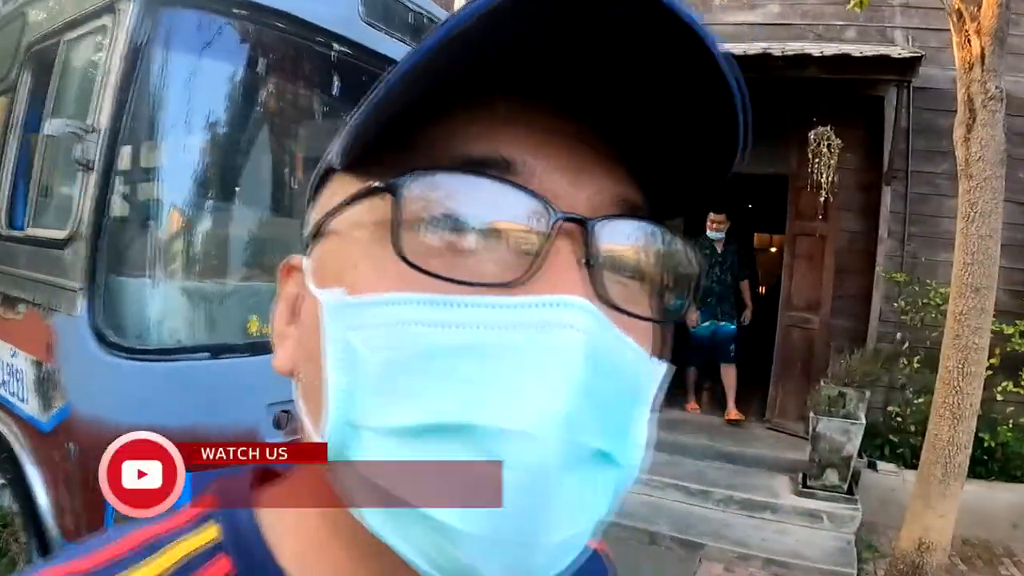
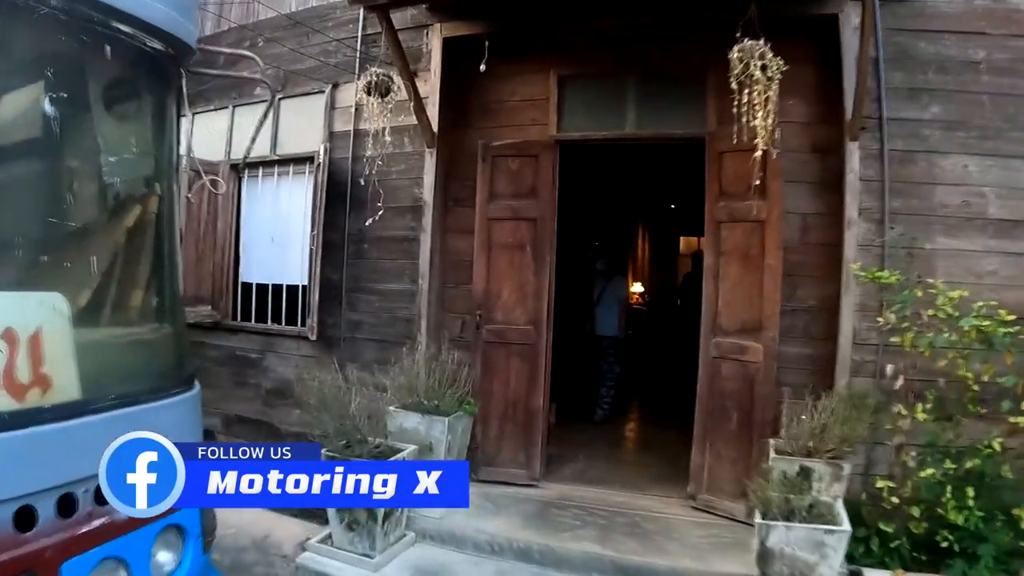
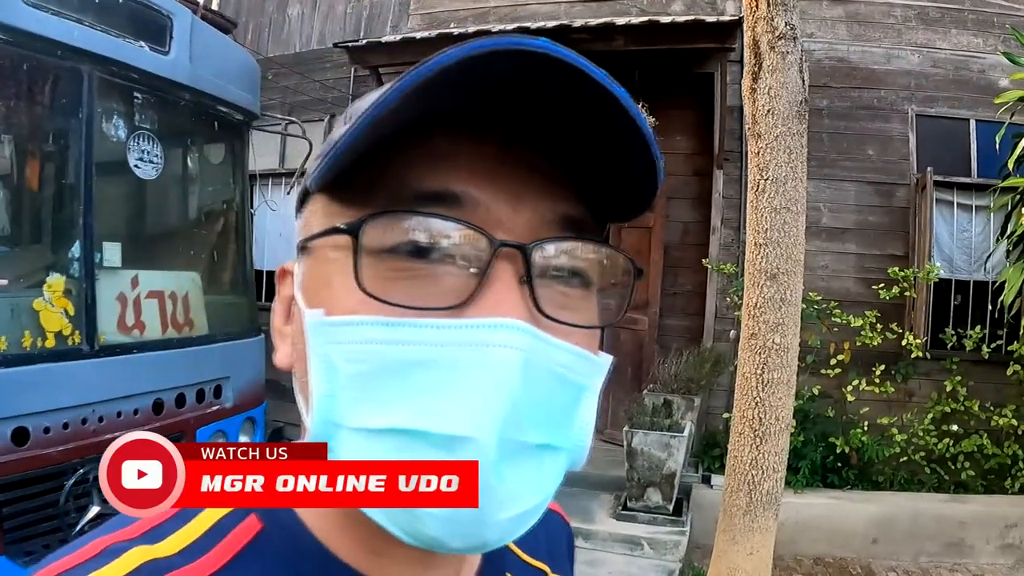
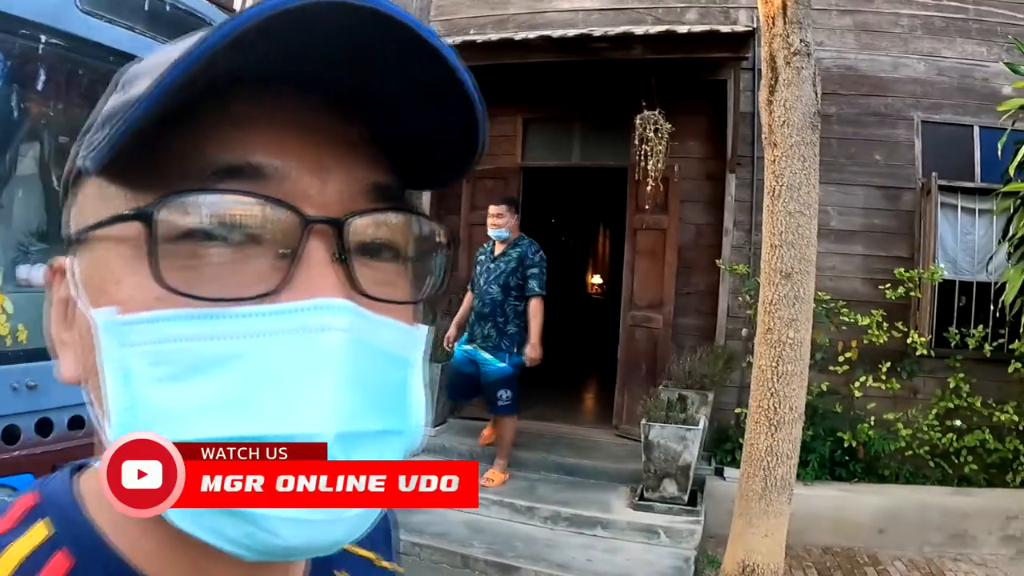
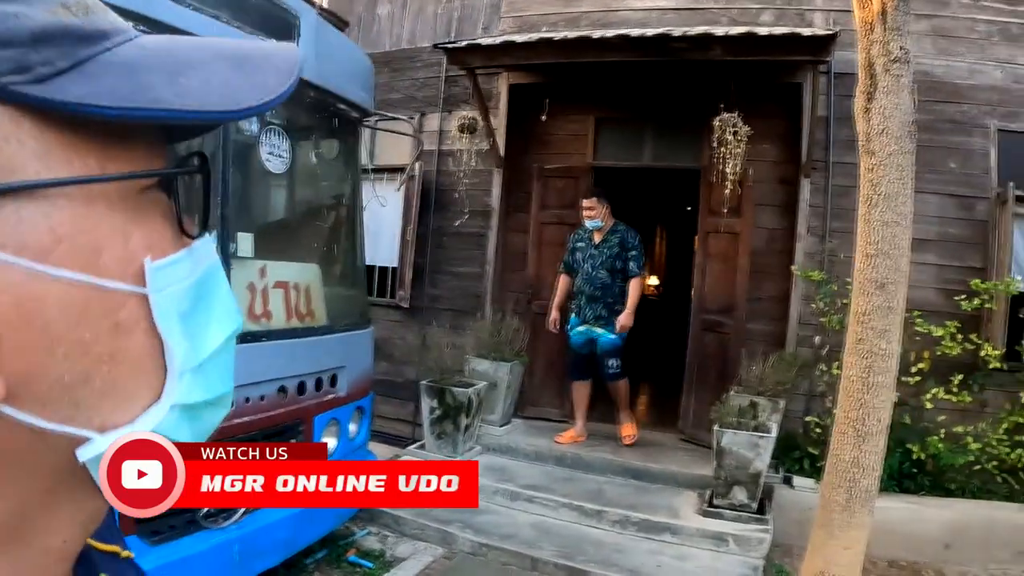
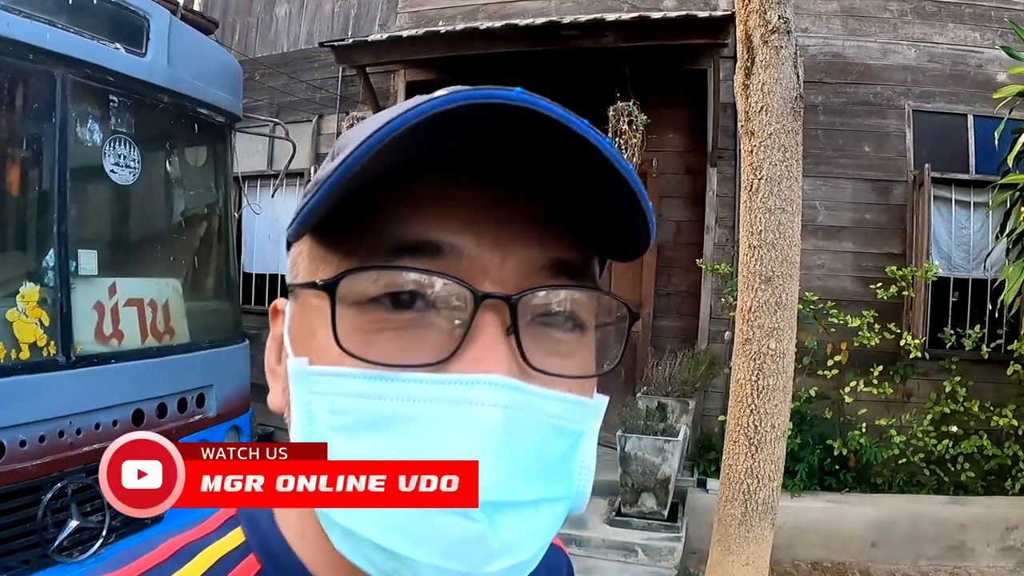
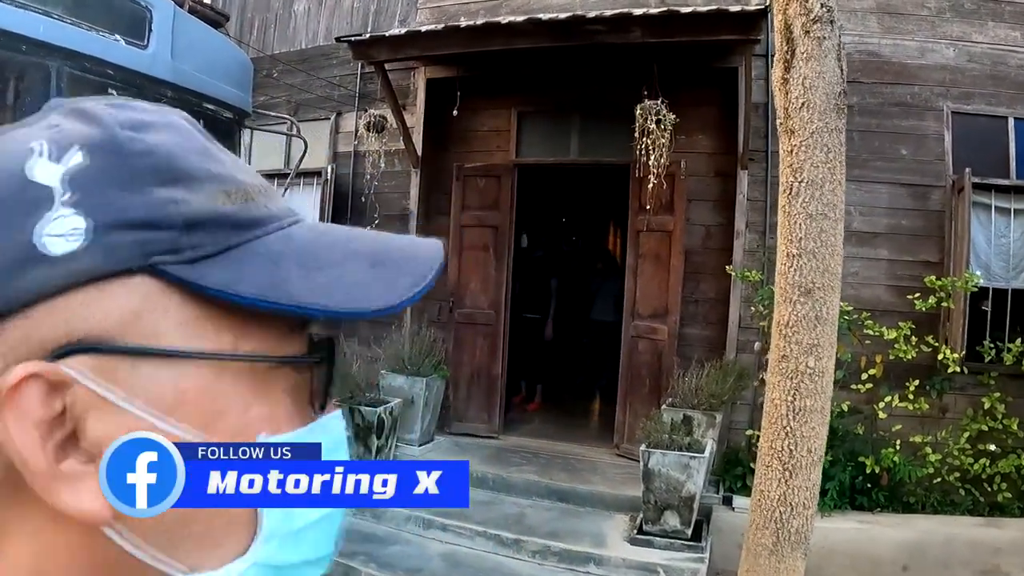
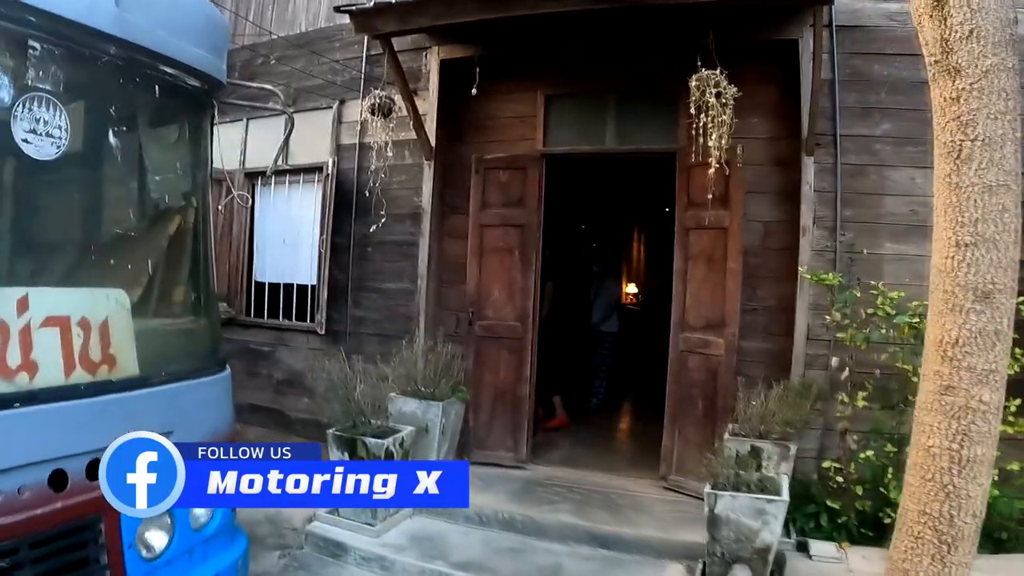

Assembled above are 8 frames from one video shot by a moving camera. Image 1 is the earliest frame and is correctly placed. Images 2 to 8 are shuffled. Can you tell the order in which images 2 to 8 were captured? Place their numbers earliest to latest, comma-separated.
5, 4, 3, 6, 7, 8, 2
